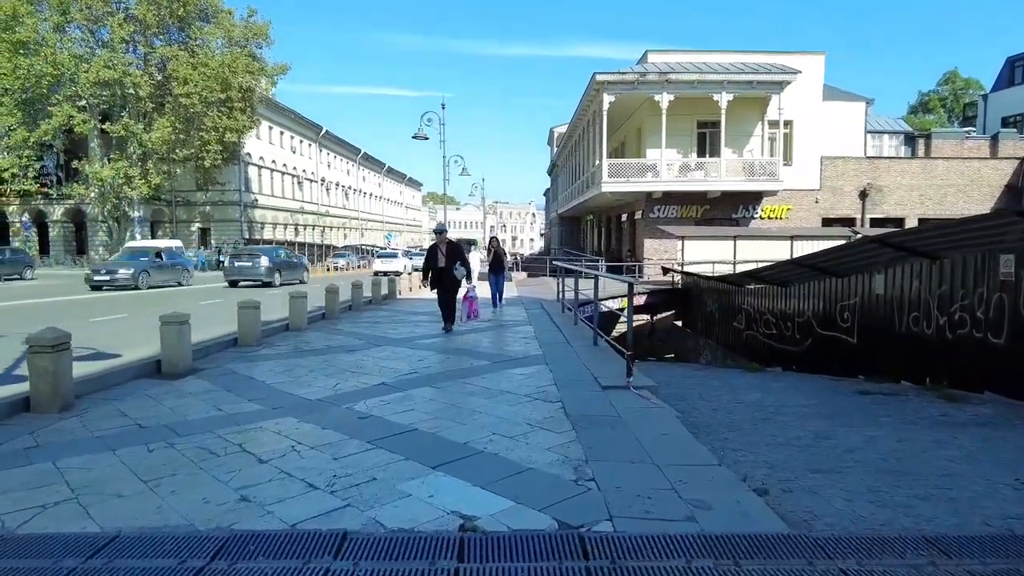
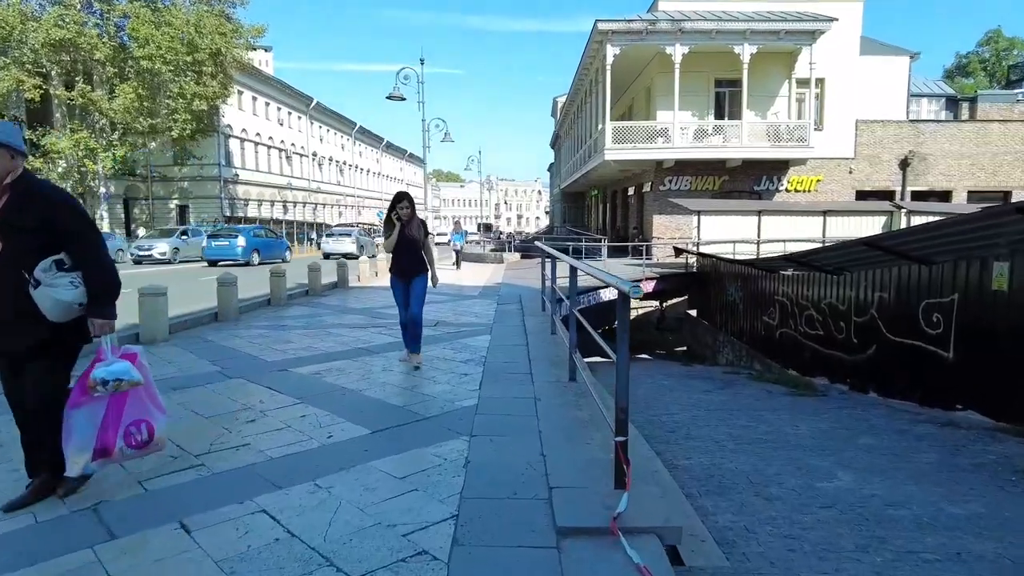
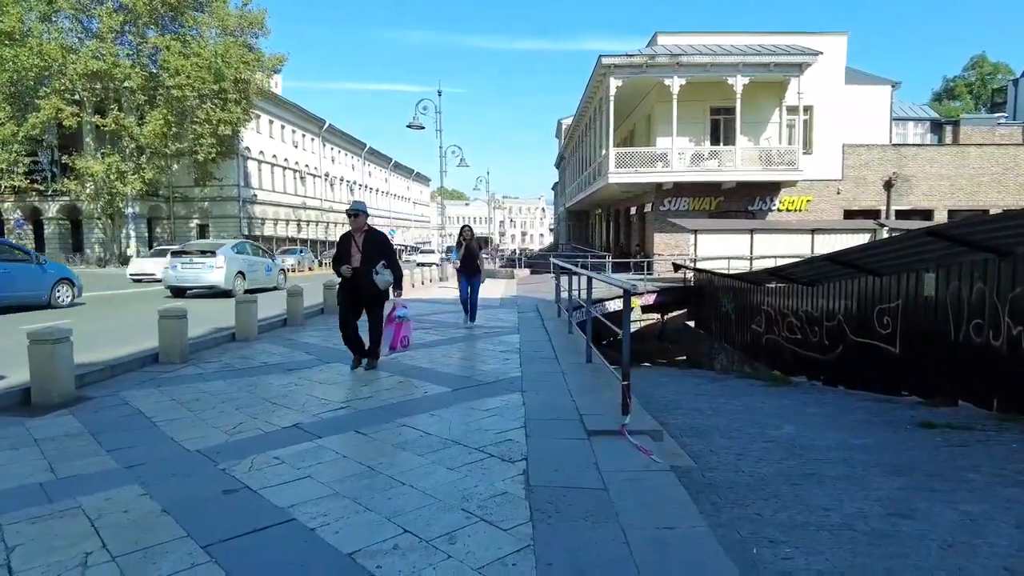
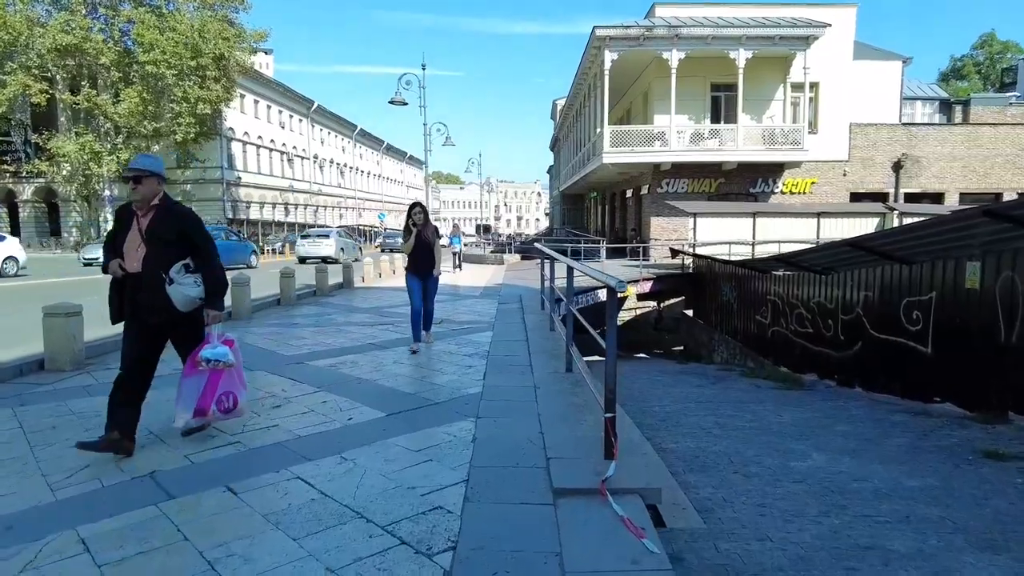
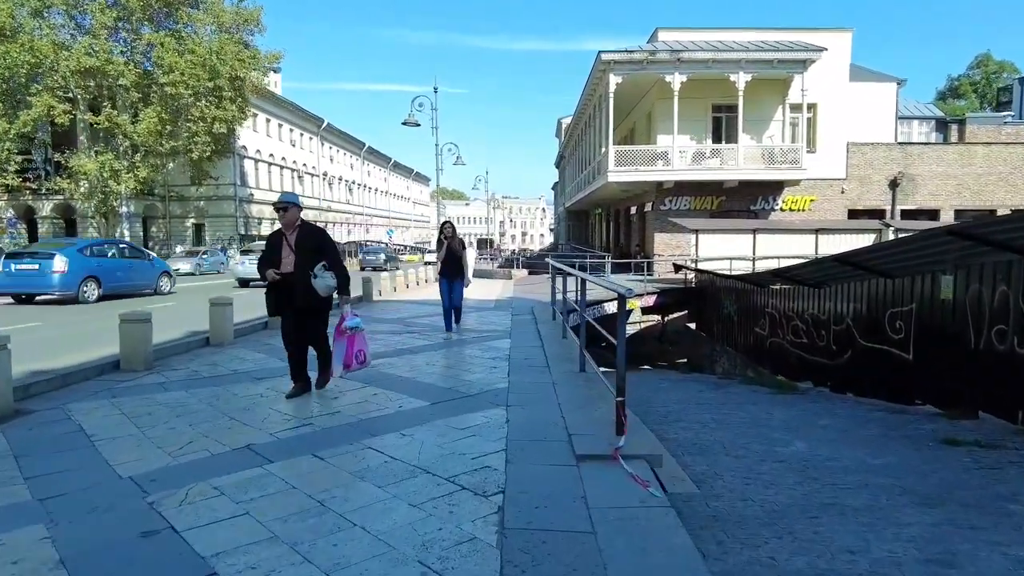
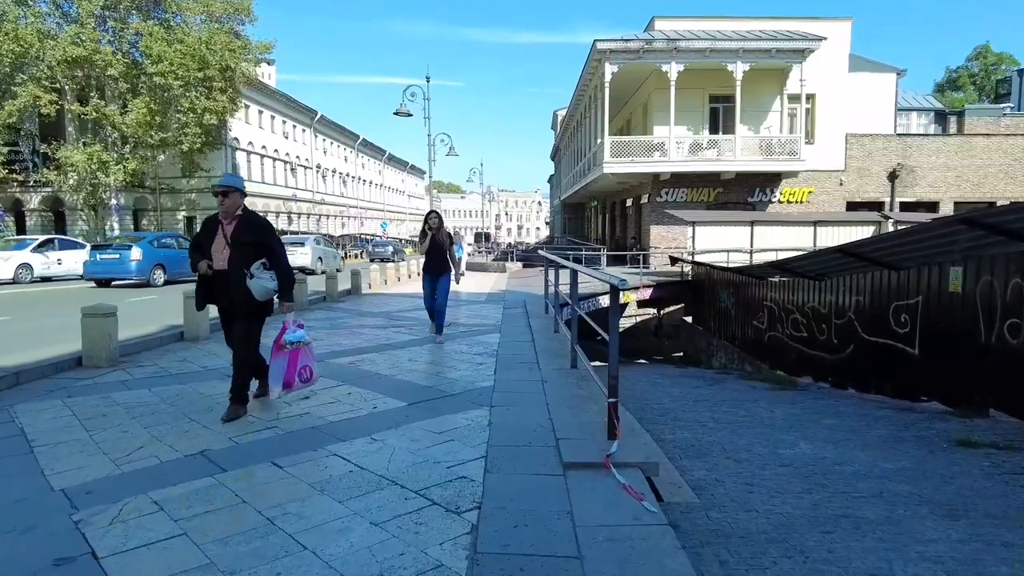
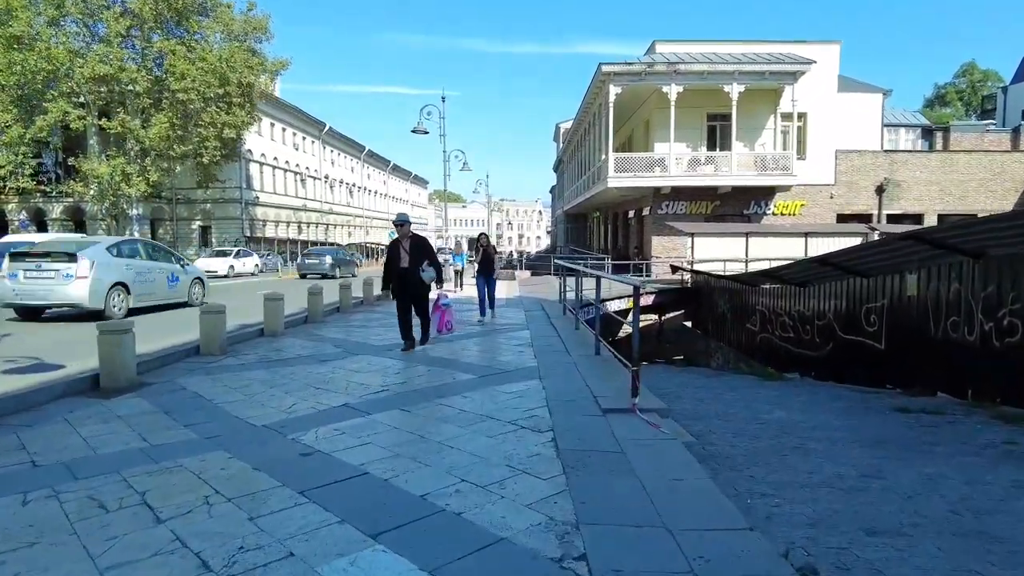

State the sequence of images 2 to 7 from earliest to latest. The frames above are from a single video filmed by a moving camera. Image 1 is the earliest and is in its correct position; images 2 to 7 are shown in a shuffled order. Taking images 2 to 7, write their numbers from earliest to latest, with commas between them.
7, 3, 5, 6, 4, 2
